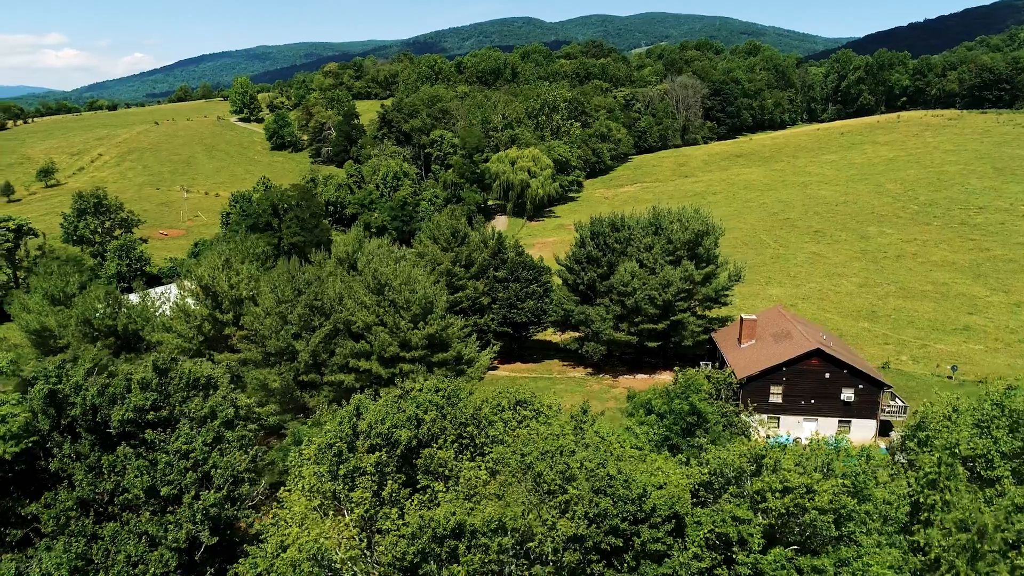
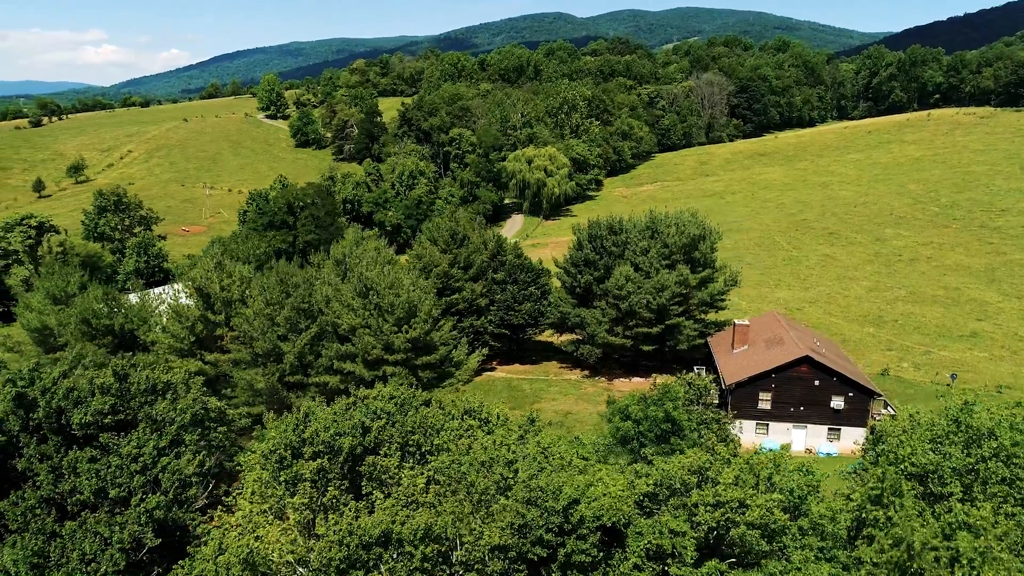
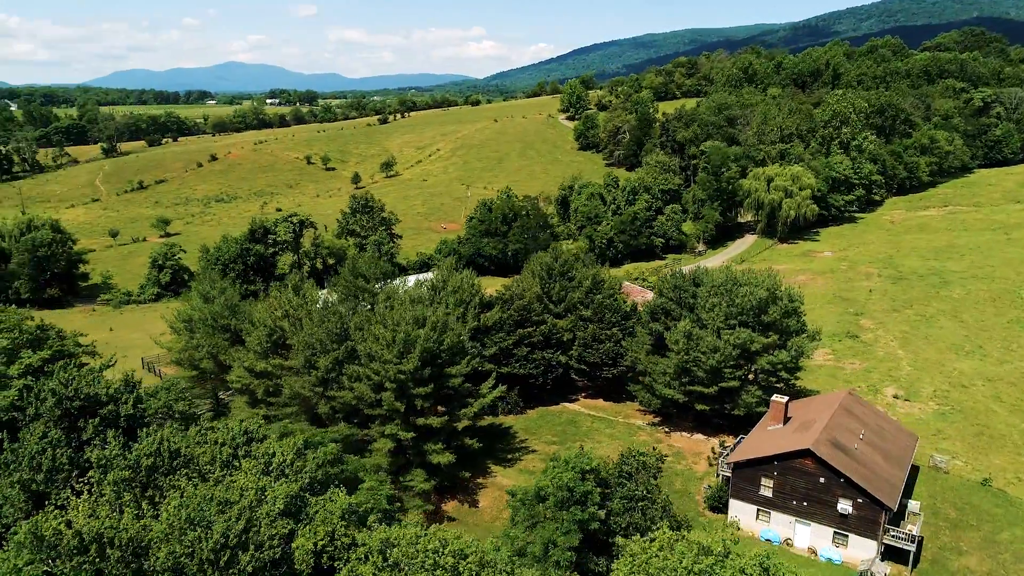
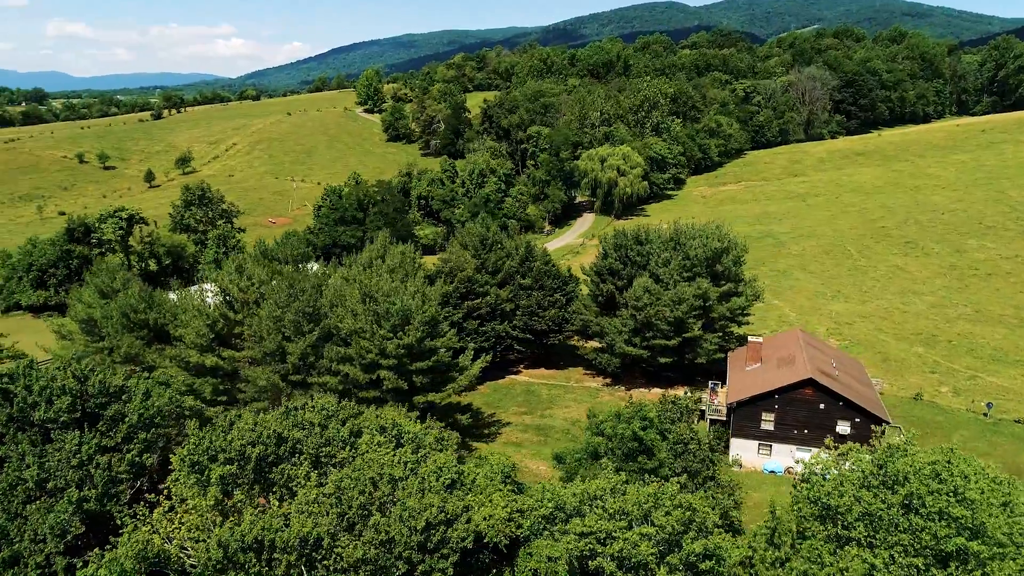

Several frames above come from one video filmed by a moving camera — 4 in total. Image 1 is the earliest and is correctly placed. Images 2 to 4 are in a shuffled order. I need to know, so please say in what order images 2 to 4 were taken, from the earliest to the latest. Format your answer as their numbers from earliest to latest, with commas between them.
2, 4, 3
